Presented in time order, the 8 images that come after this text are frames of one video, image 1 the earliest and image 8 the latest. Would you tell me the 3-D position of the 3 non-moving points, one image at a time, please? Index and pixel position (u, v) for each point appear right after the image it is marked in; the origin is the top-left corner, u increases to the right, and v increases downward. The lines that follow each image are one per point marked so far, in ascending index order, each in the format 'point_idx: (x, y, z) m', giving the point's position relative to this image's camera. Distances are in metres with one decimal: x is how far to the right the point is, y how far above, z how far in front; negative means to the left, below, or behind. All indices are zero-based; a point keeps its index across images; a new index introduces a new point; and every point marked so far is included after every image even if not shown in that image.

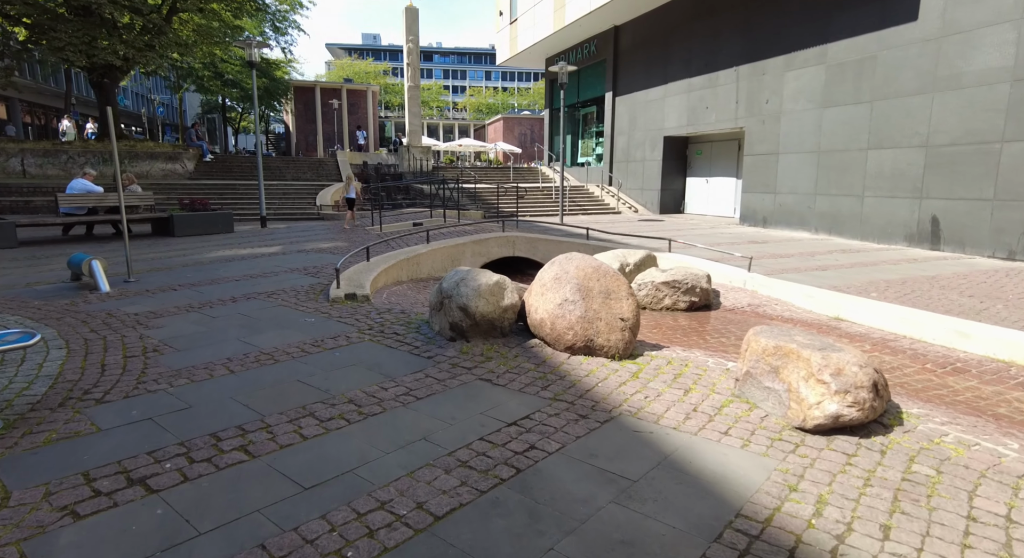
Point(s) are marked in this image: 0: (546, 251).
0: (+0.6, +0.5, +11.2) m
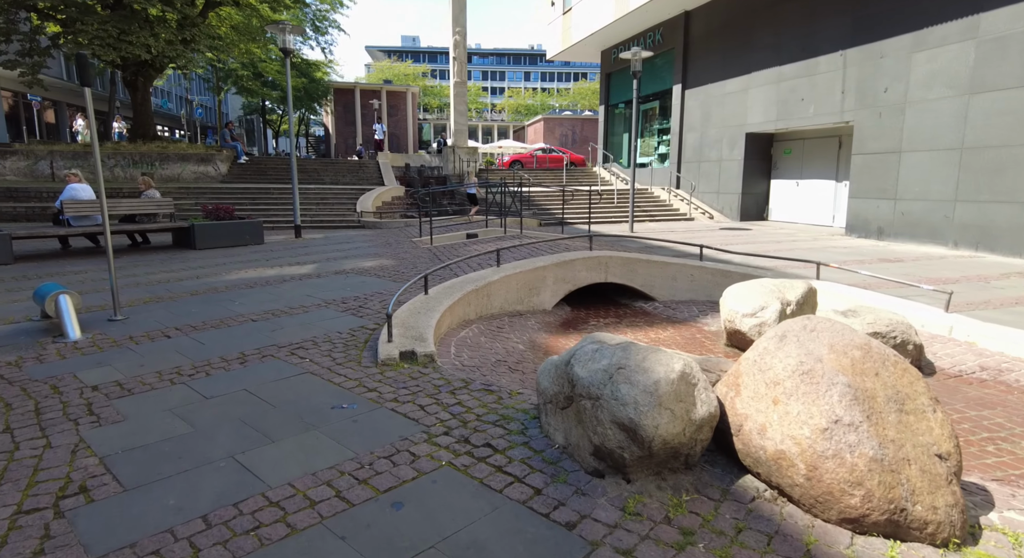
0: (+2.0, 0.0, +8.8) m
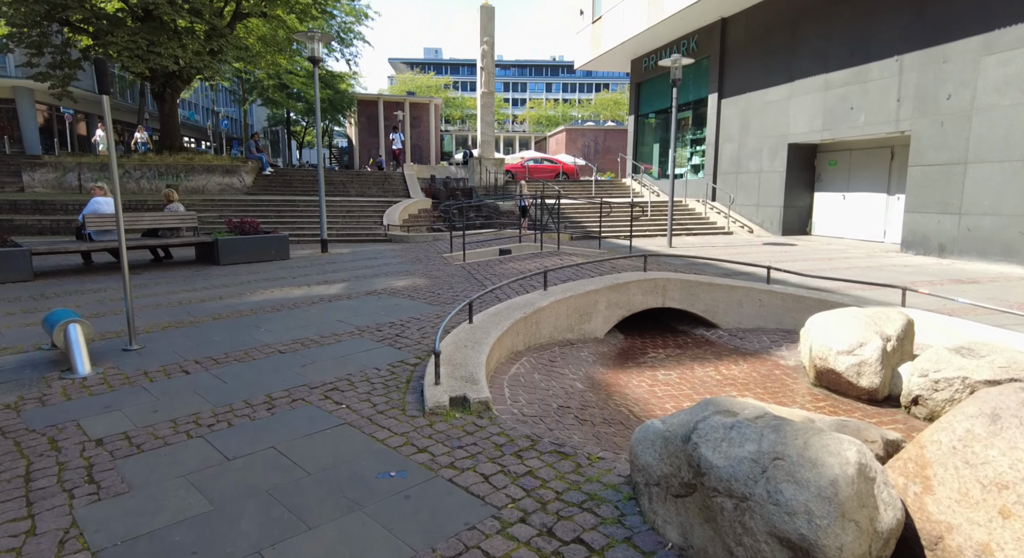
0: (+2.6, -0.3, +7.9) m
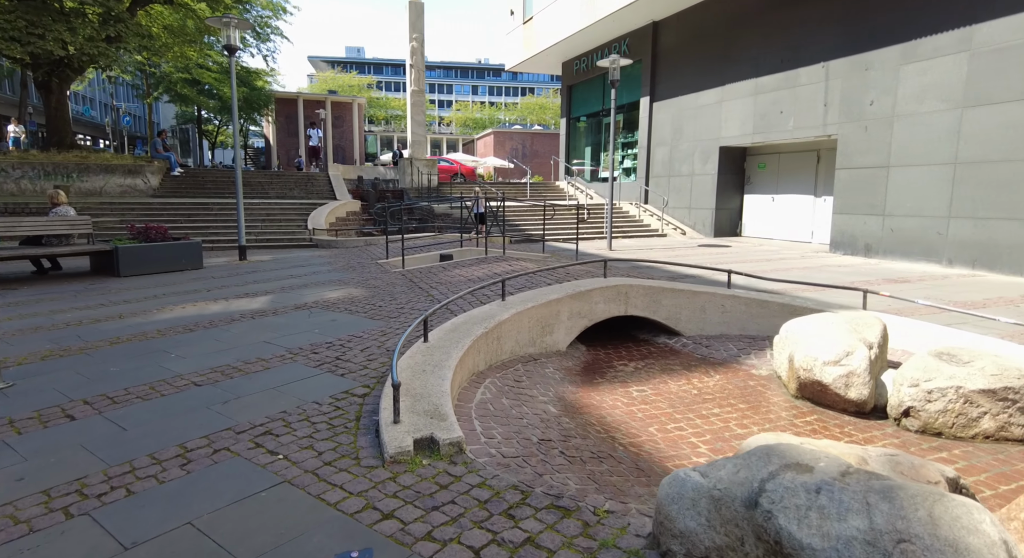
0: (+2.0, -0.4, +7.5) m
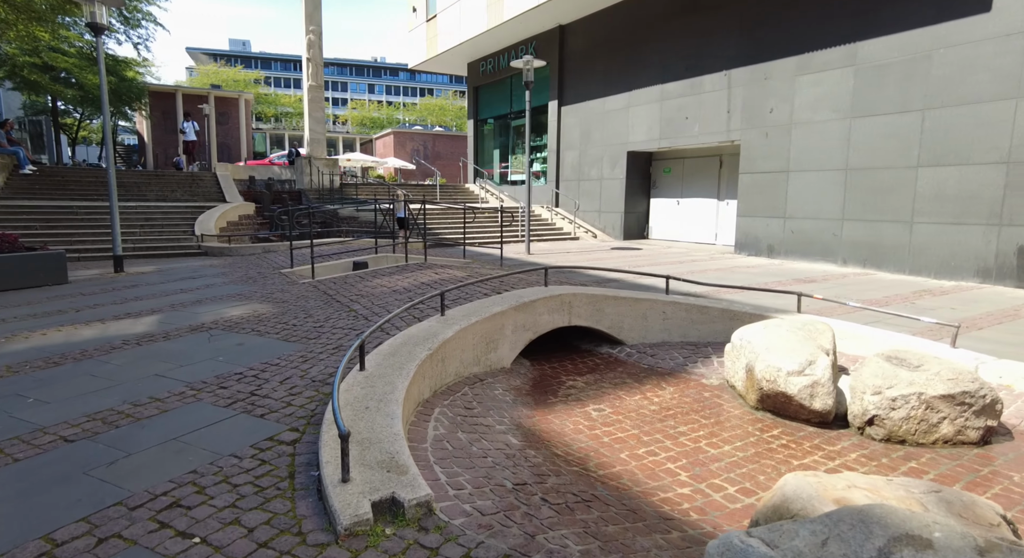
0: (+1.2, -0.4, +7.2) m
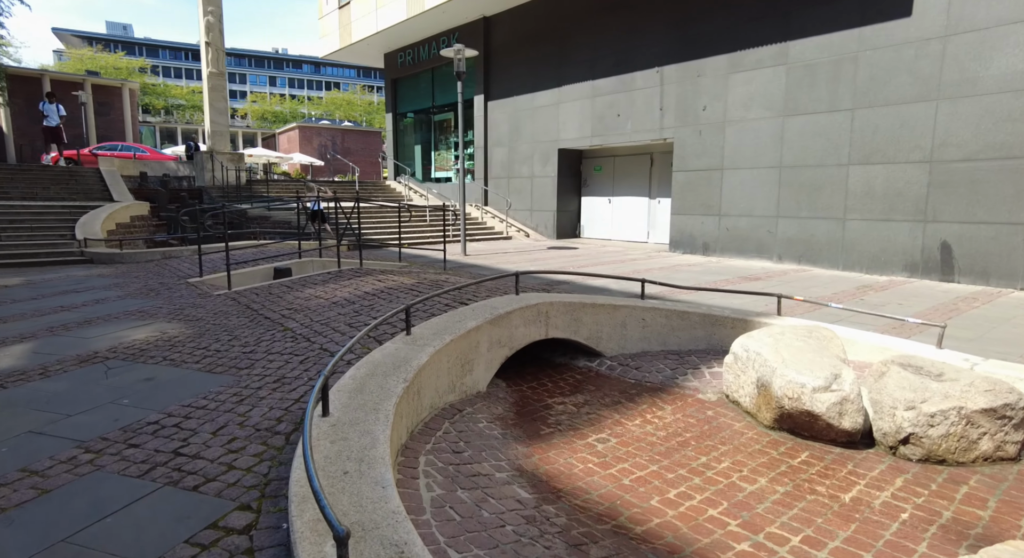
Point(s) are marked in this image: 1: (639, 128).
0: (+0.8, -0.5, +6.5) m
1: (+3.6, +4.3, +17.3) m
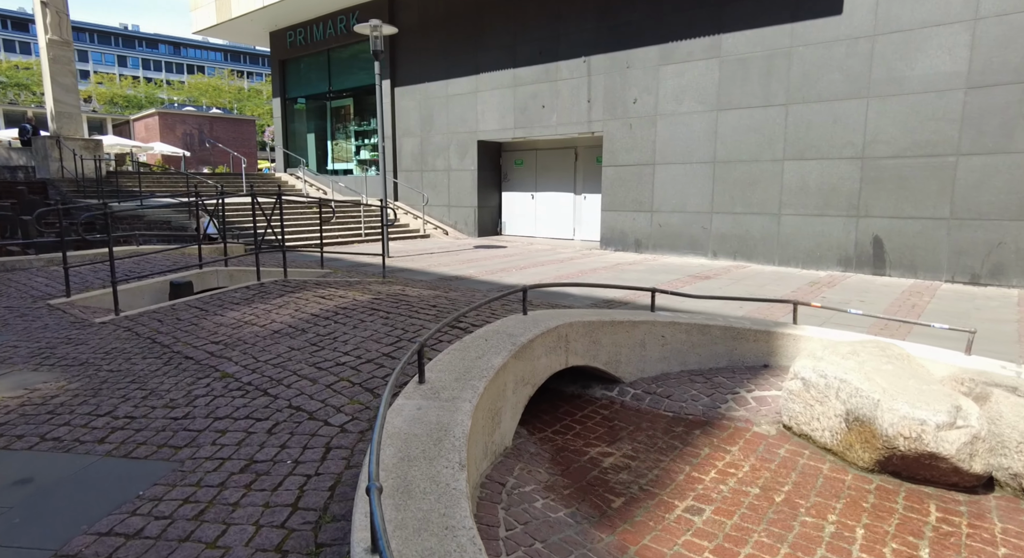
0: (+0.9, -0.6, +5.4) m
1: (+1.4, +4.3, +16.5) m
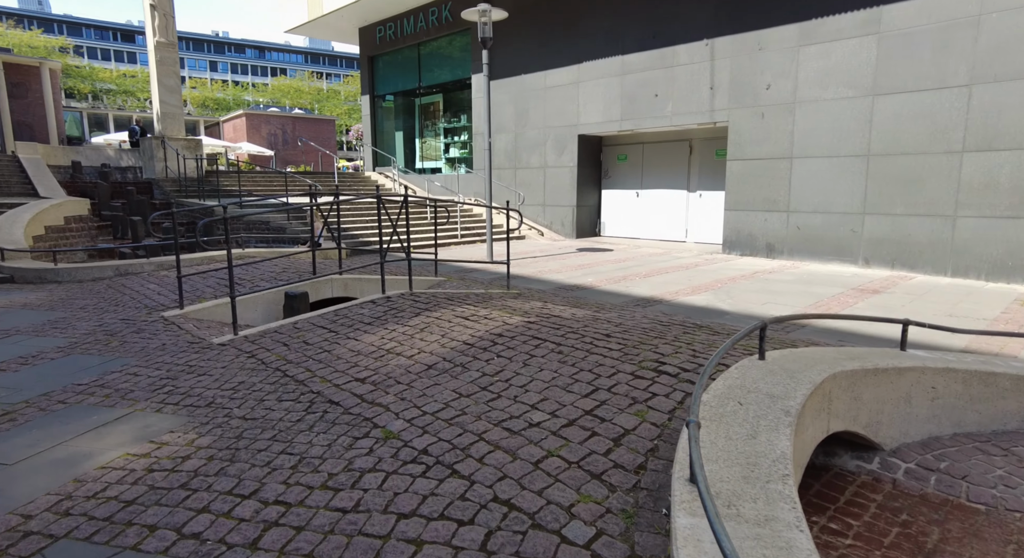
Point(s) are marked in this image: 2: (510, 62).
0: (+2.4, -0.8, +4.0) m
1: (+4.2, +4.1, +15.0) m
2: (0.0, +6.6, +18.6) m
